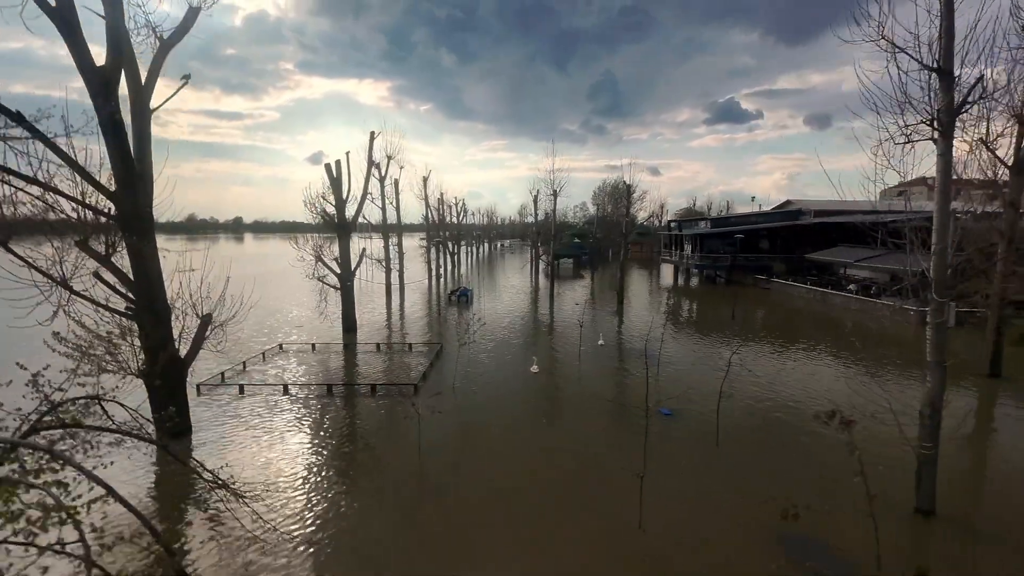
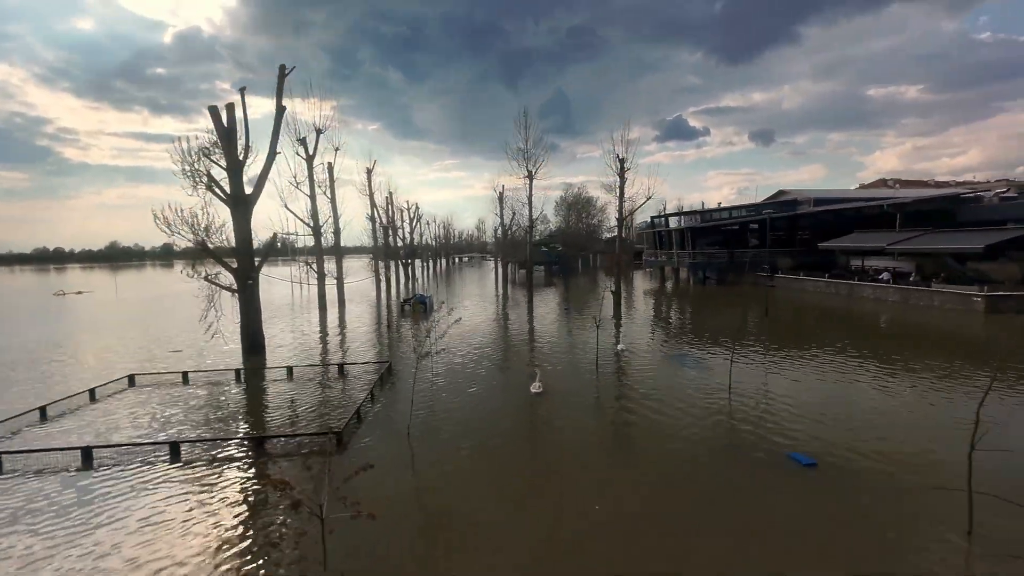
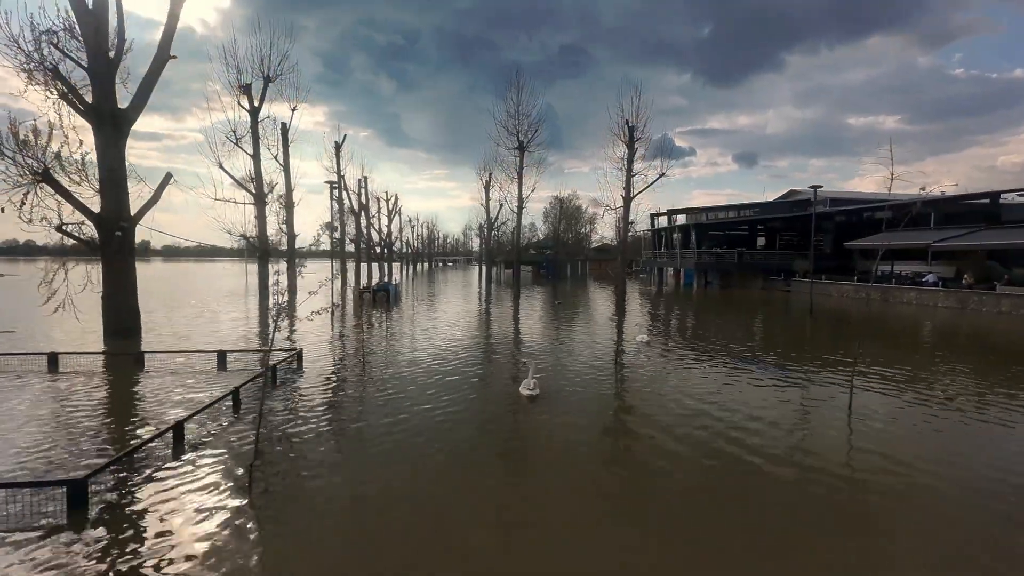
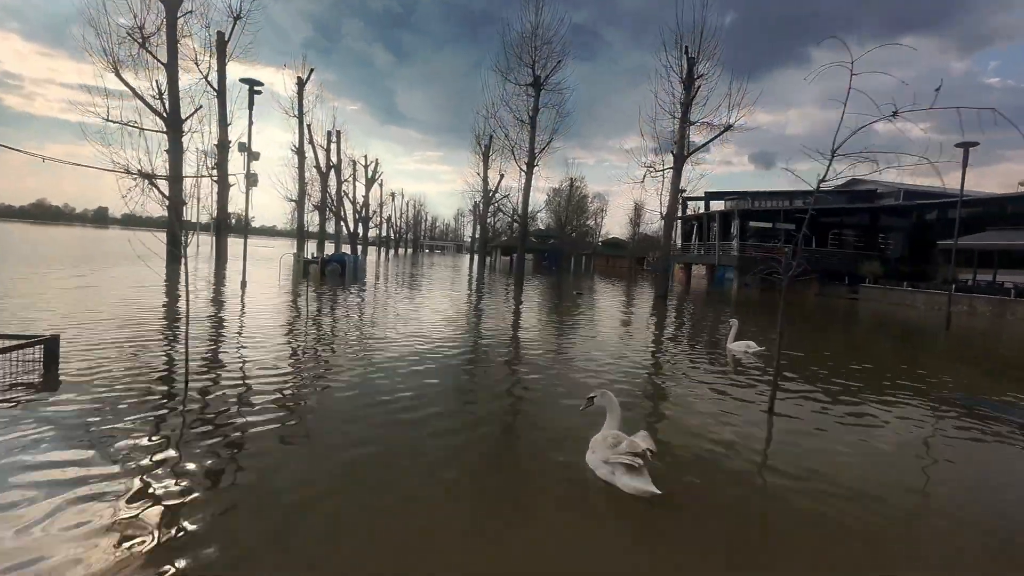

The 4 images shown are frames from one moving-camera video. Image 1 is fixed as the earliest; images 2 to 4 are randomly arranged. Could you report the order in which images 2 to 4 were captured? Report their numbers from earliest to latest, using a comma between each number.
2, 3, 4
